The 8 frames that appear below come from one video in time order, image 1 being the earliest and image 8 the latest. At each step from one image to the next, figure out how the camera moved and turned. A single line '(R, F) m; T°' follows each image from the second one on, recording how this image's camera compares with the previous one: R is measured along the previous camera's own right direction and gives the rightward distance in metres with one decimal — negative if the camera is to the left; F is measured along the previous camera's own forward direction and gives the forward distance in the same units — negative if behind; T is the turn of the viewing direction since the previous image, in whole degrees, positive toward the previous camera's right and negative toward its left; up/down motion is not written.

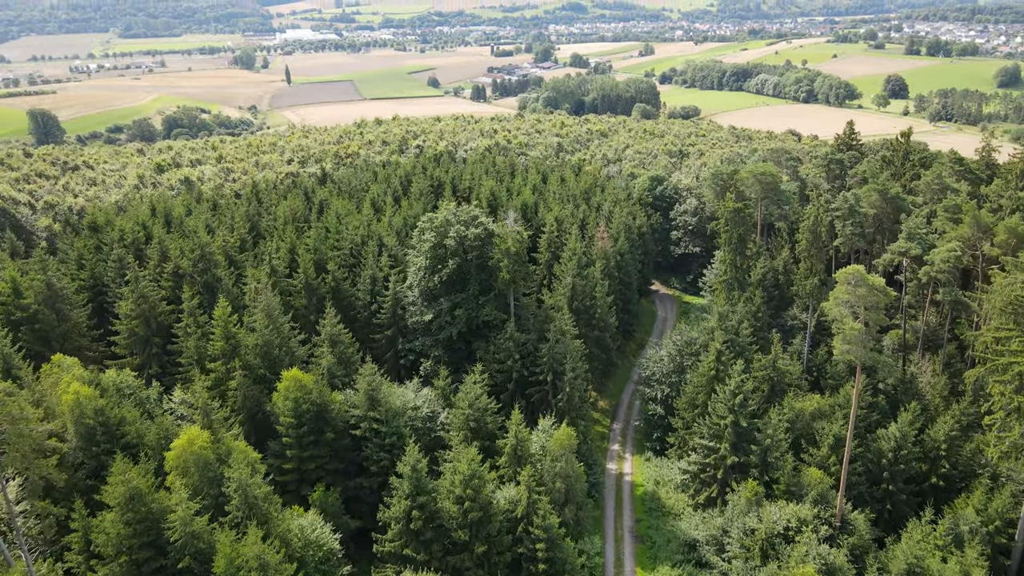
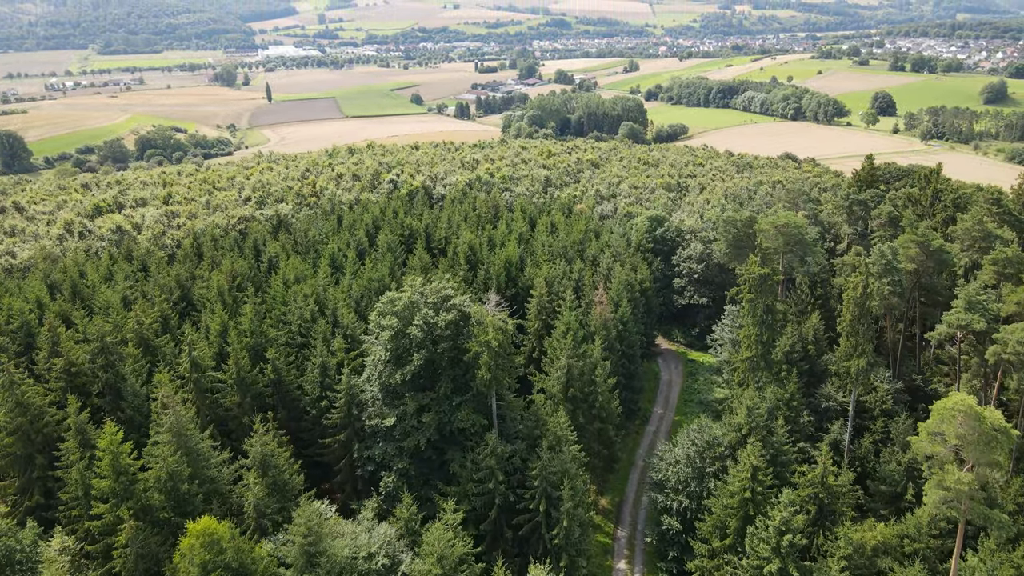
(+0.2, +7.5) m; +1°
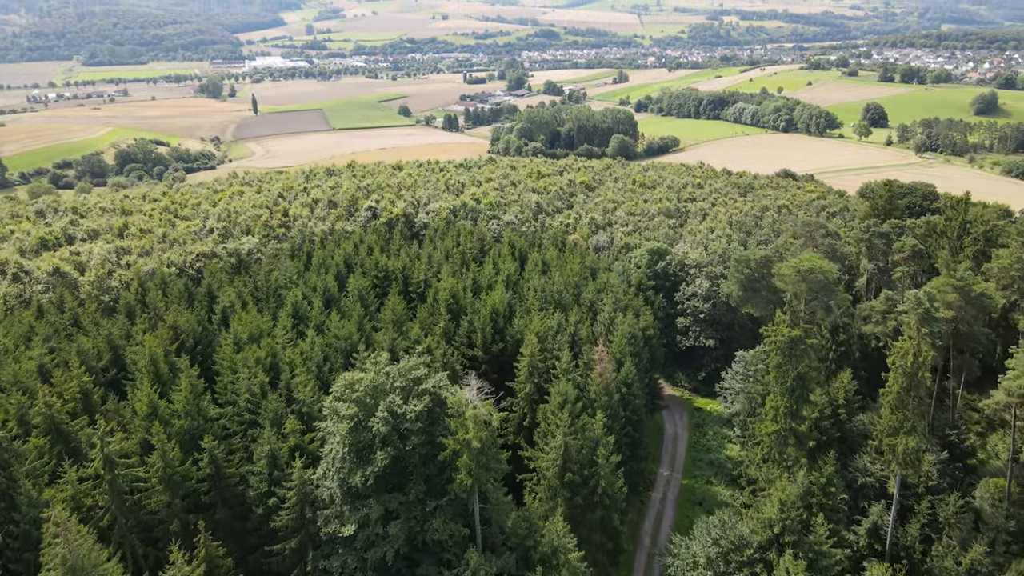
(+0.2, +5.4) m; +1°
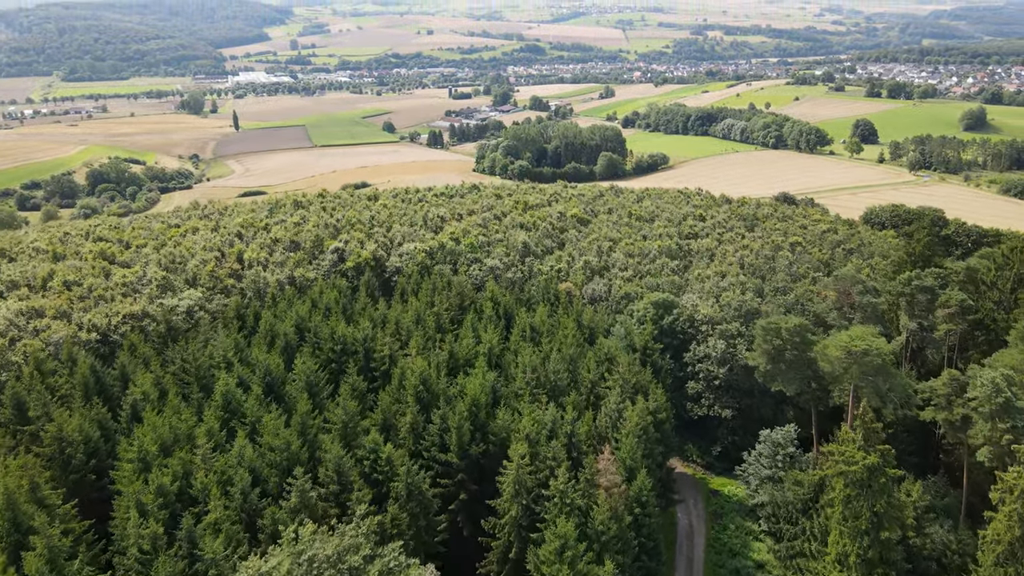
(+0.2, +7.5) m; +1°
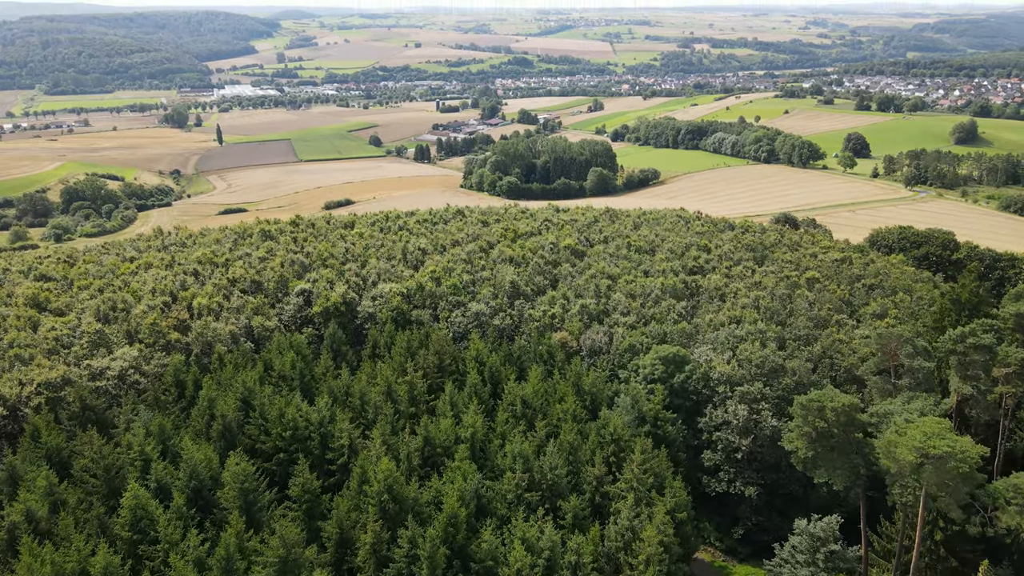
(+0.1, +6.5) m; +1°
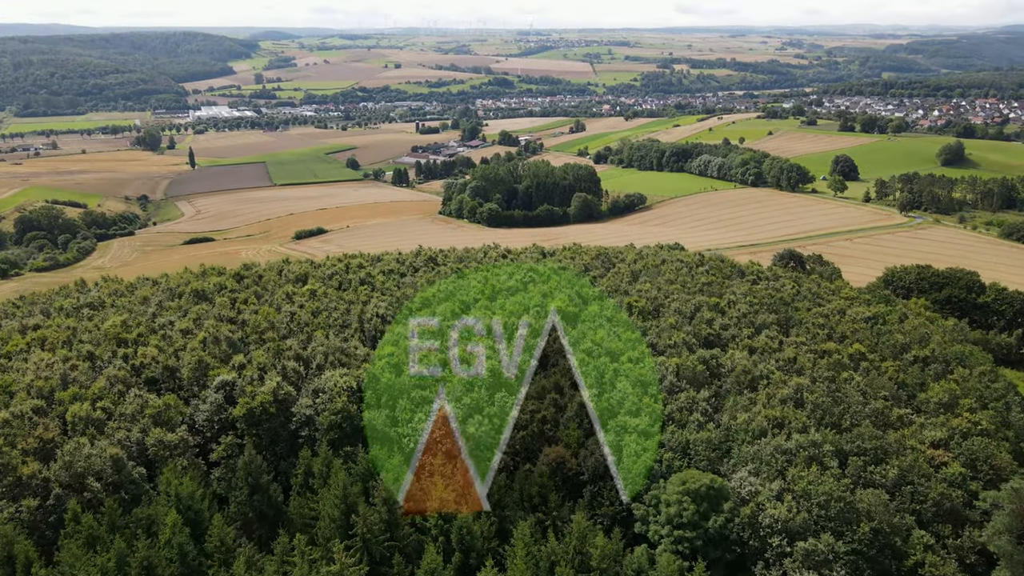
(+0.2, +11.0) m; +1°
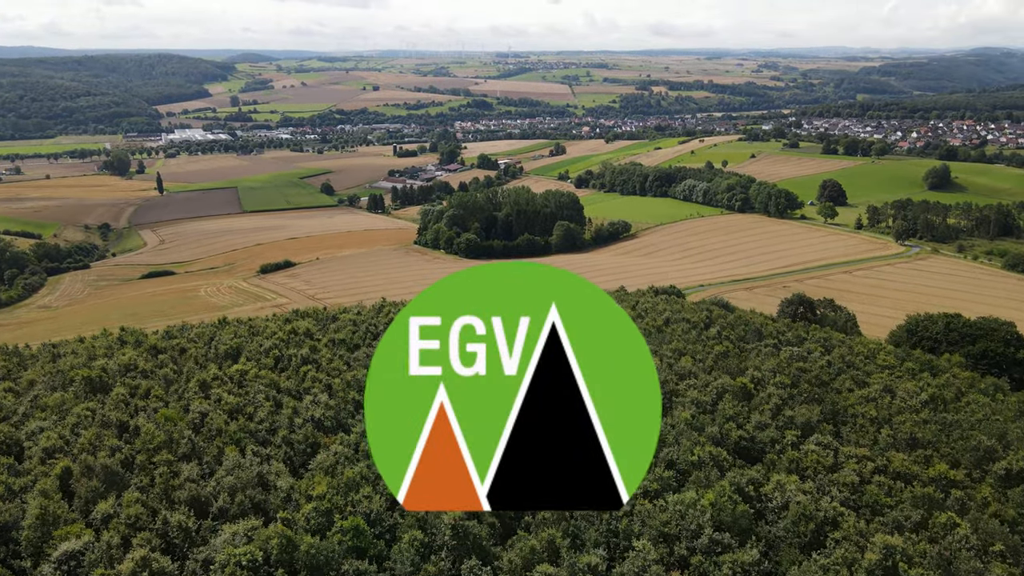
(+0.3, +12.2) m; +1°
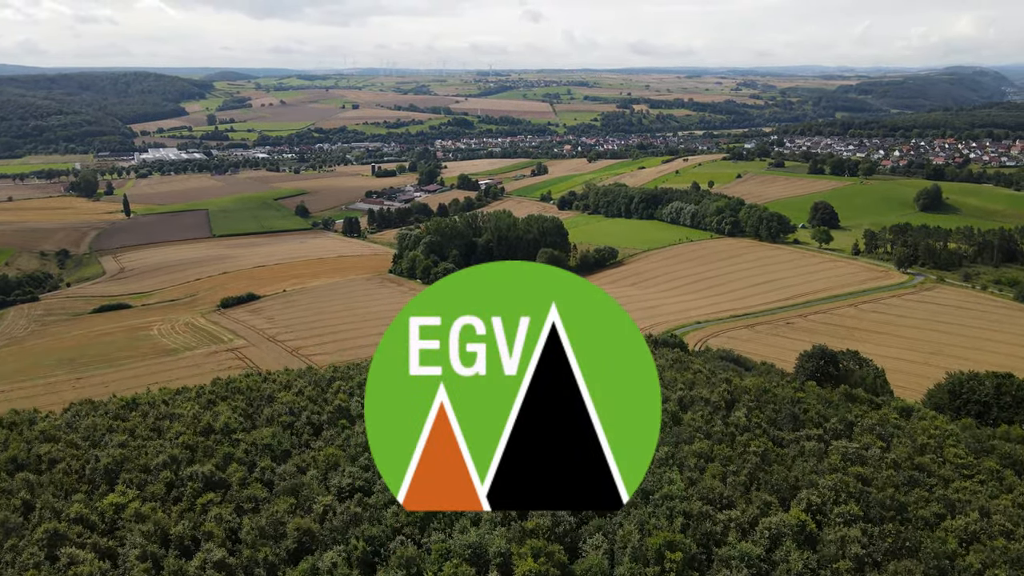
(+0.4, +13.5) m; +1°
